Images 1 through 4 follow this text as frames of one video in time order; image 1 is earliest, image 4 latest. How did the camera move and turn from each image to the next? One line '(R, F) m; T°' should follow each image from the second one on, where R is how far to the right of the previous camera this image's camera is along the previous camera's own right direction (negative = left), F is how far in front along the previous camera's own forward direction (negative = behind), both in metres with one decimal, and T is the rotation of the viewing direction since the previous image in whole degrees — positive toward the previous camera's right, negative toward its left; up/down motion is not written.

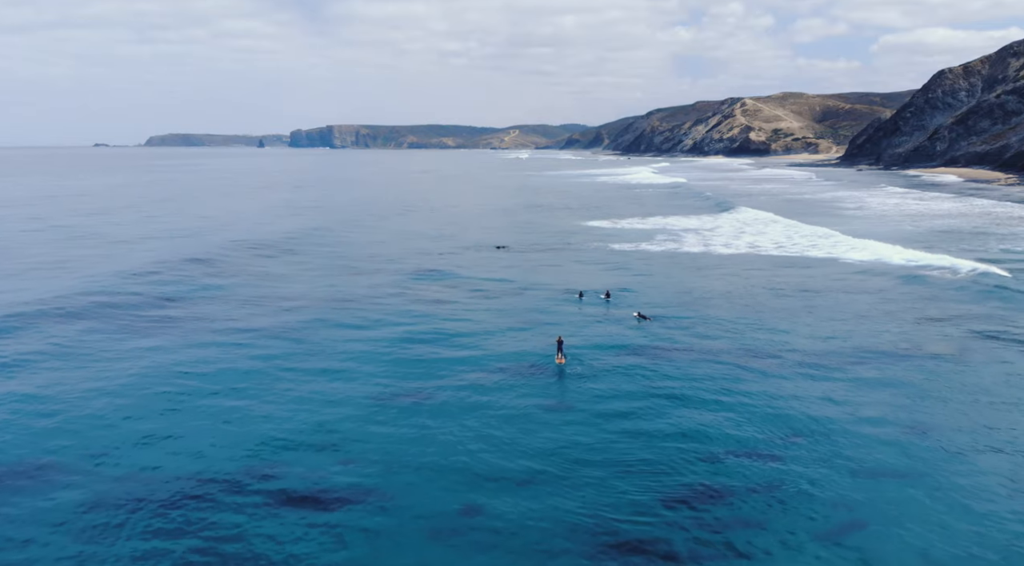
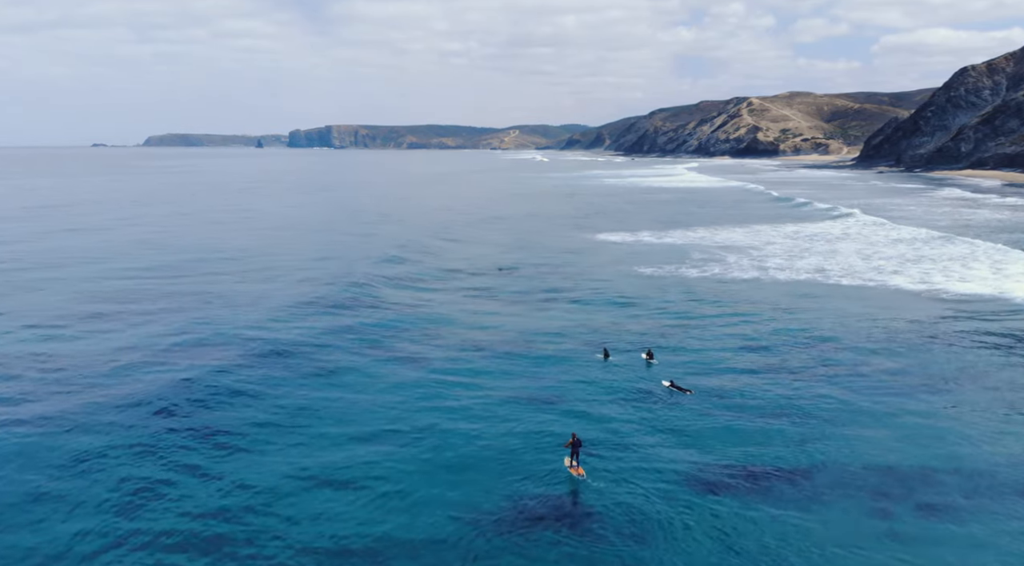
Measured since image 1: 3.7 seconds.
(-0.4, +8.1) m; 0°
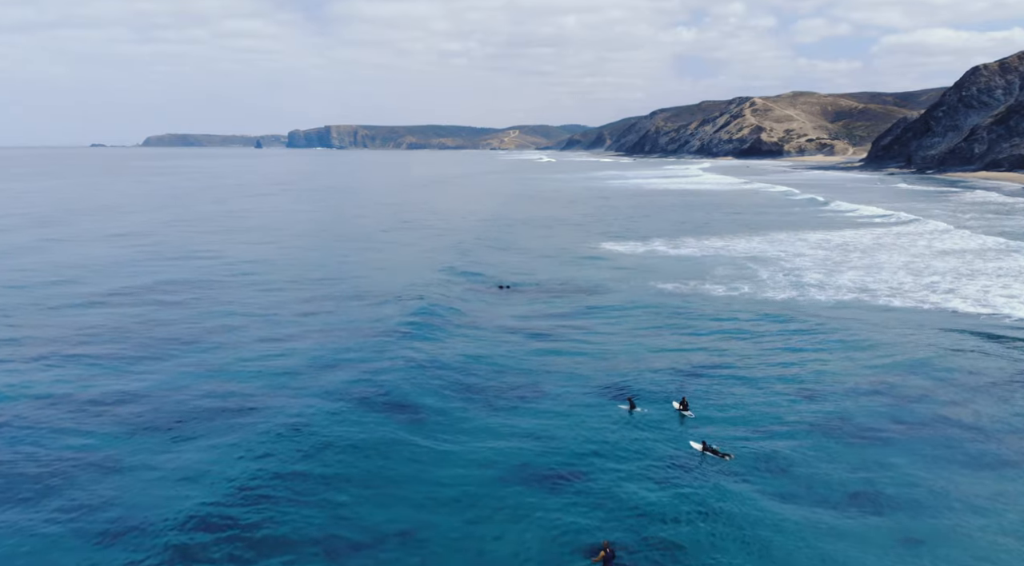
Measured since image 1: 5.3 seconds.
(-0.1, +4.2) m; 0°
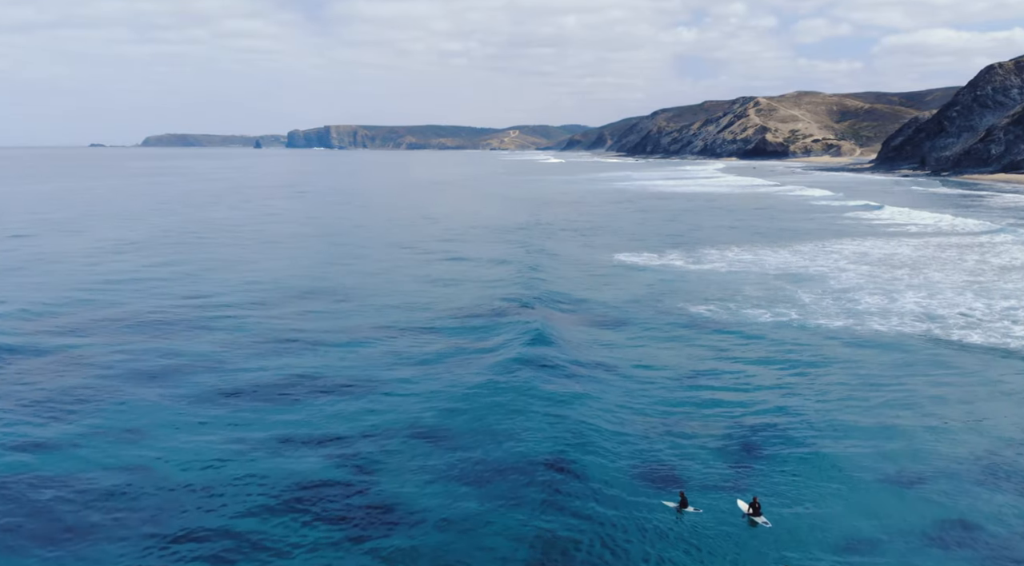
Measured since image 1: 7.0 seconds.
(-0.2, +4.7) m; 0°
